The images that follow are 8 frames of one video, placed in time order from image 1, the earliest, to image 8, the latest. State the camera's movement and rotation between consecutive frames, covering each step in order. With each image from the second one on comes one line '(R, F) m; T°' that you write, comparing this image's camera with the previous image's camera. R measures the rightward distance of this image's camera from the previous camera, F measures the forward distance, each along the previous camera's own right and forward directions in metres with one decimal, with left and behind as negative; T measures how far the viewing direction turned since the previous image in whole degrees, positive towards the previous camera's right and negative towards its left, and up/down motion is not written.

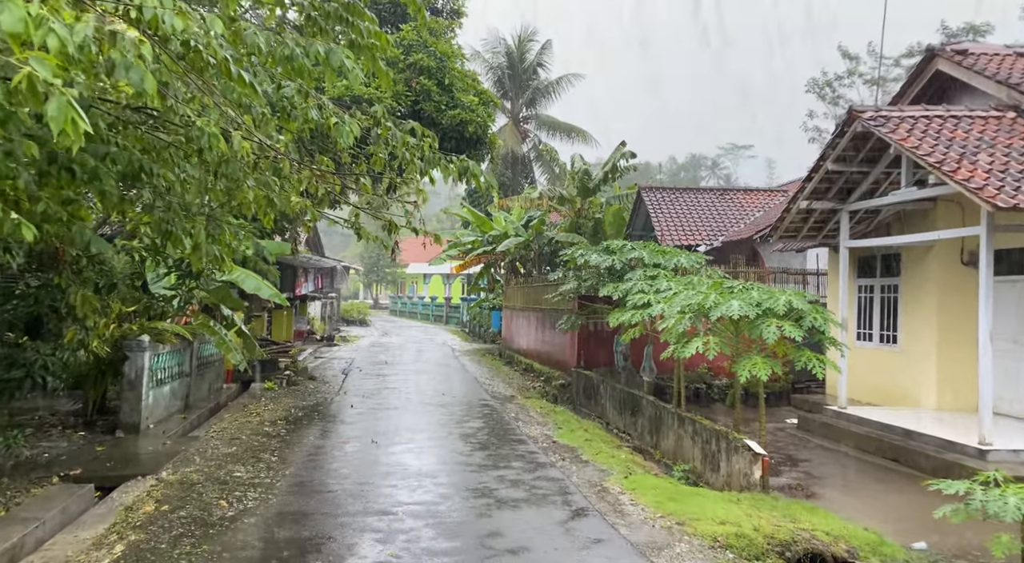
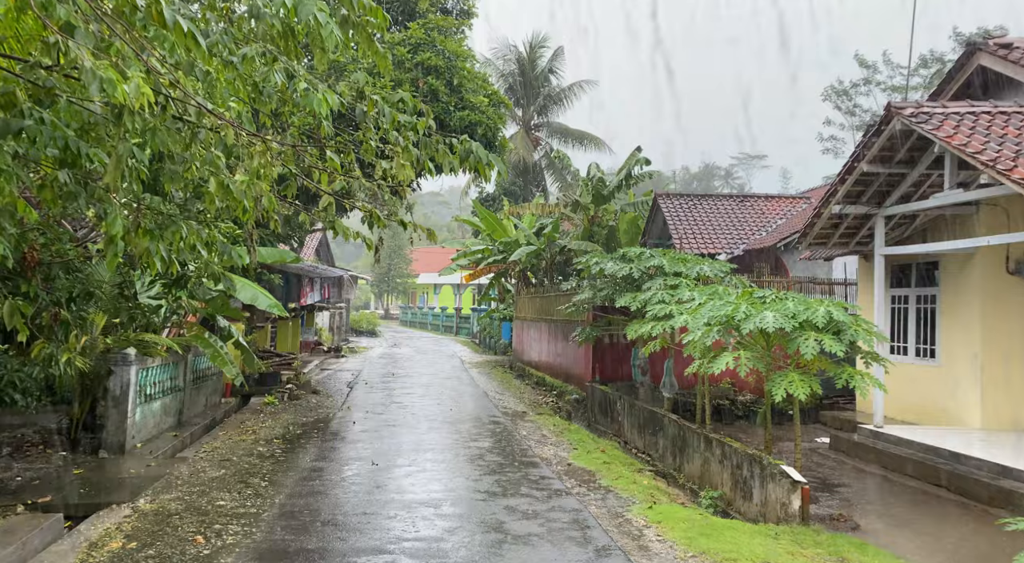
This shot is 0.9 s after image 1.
(0.0, +0.5) m; -1°
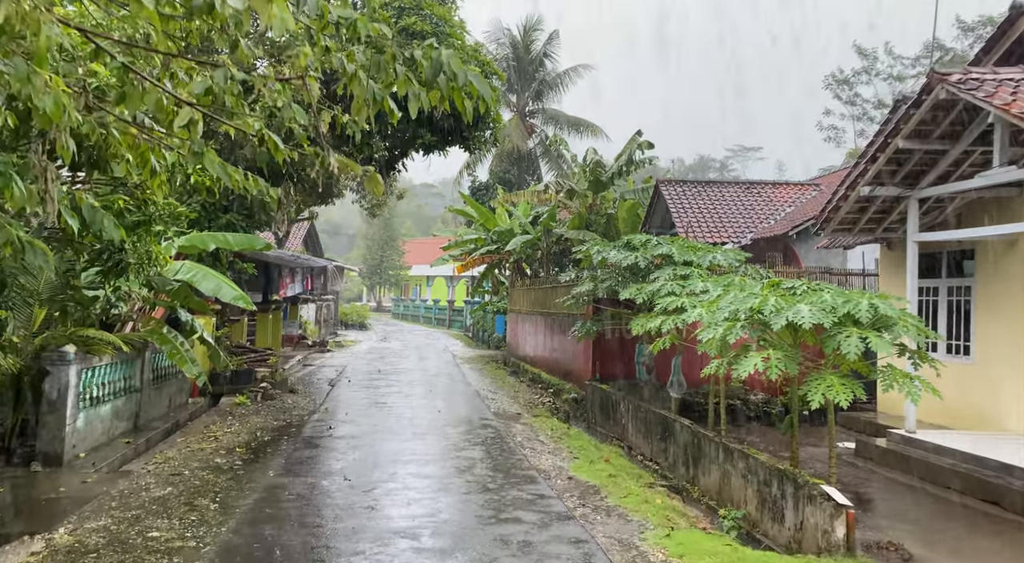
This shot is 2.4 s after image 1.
(0.0, +0.9) m; 0°
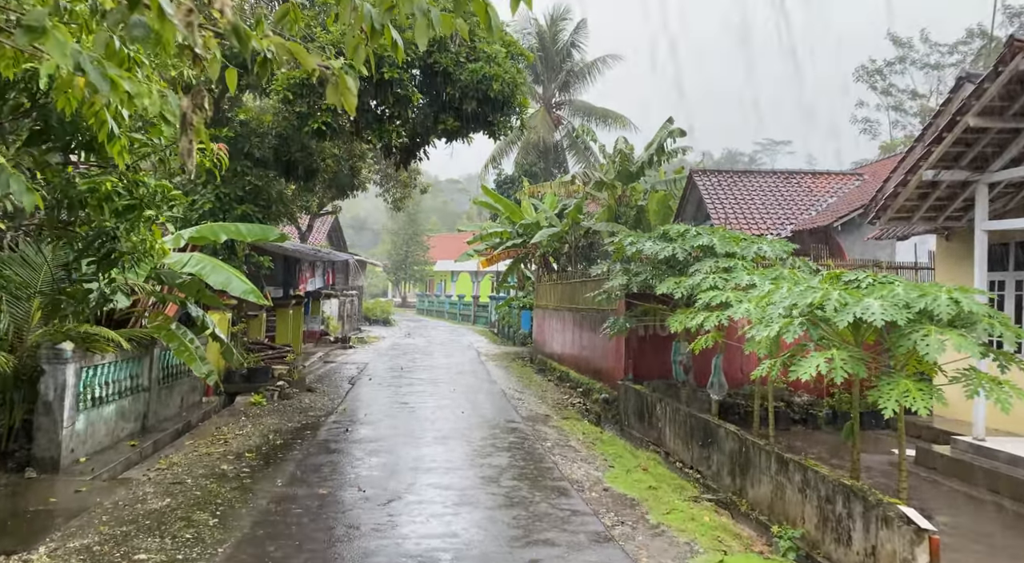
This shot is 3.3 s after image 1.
(0.0, +0.5) m; -2°
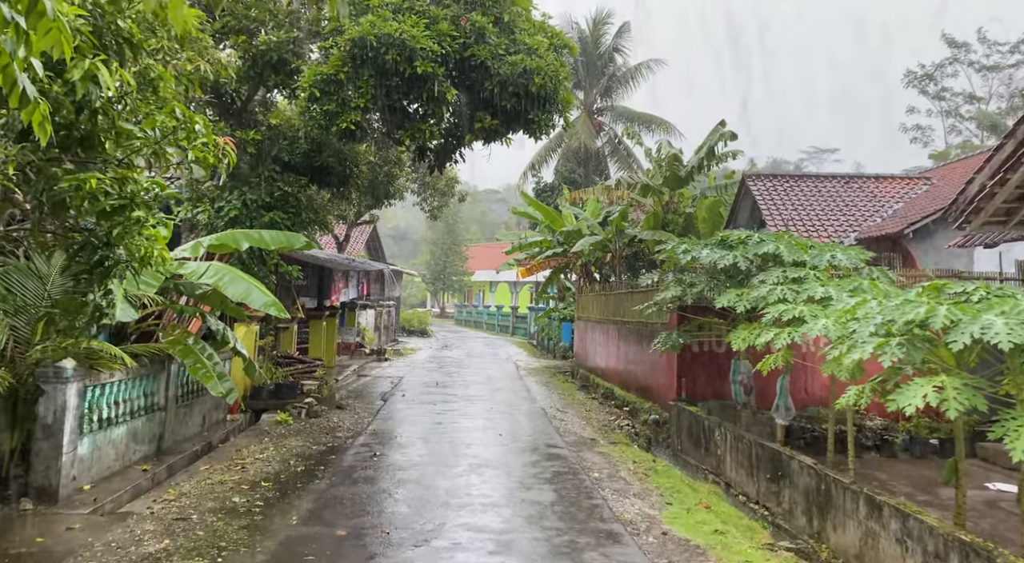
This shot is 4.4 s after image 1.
(0.0, +0.7) m; -3°
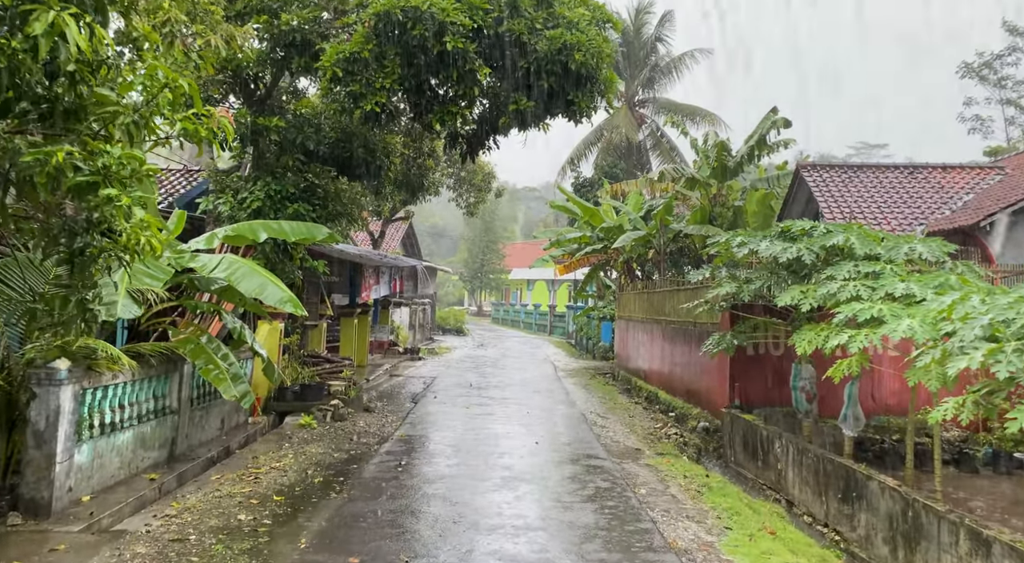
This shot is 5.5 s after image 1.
(0.0, +0.6) m; -3°
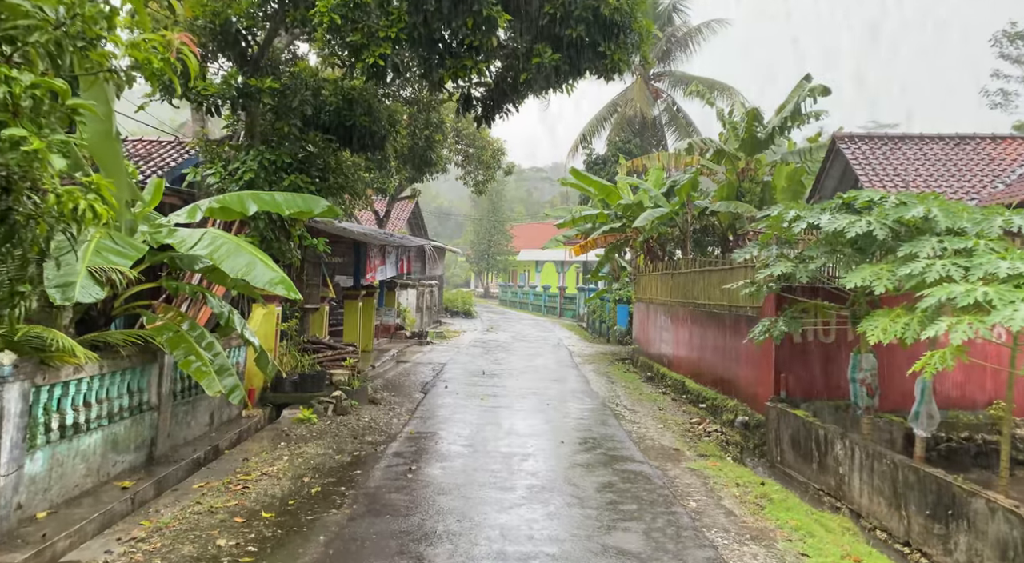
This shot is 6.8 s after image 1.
(-0.2, +0.8) m; 0°
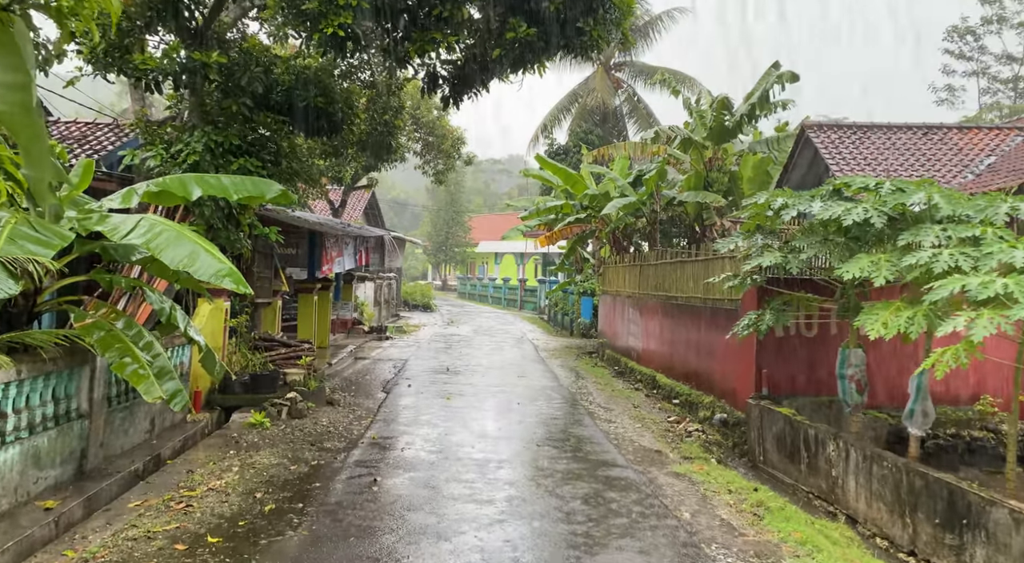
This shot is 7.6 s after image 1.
(-0.1, +0.5) m; +4°
